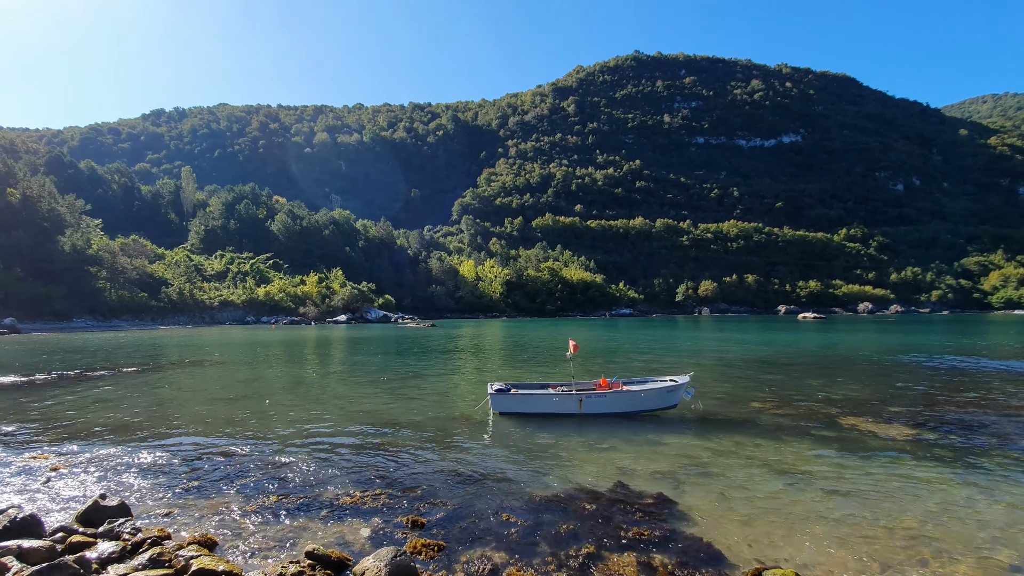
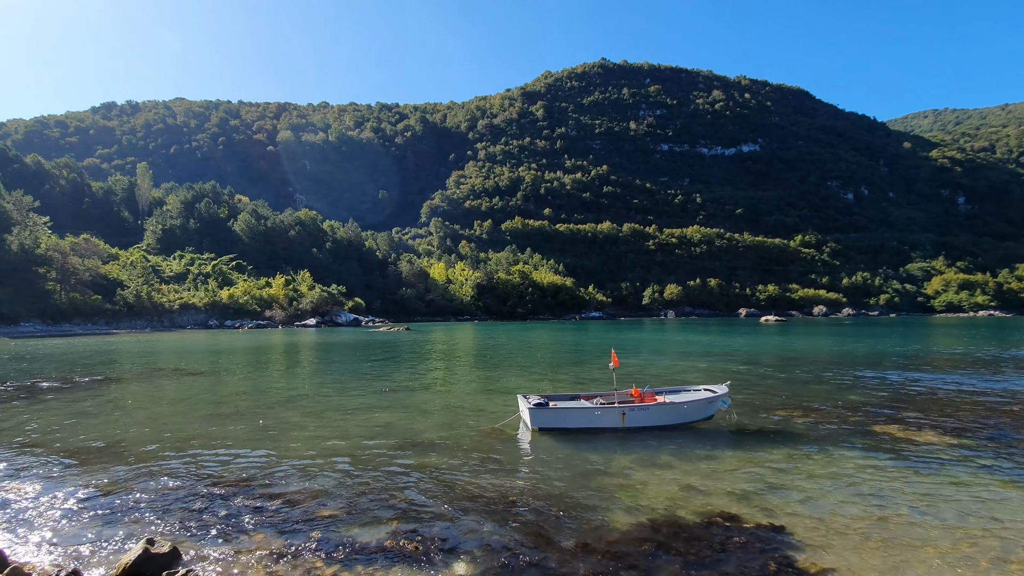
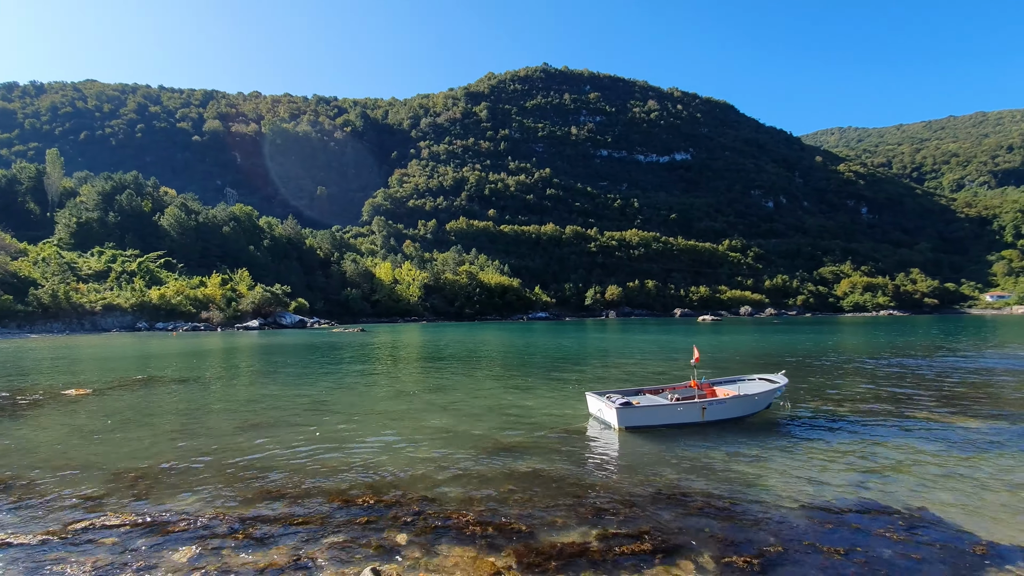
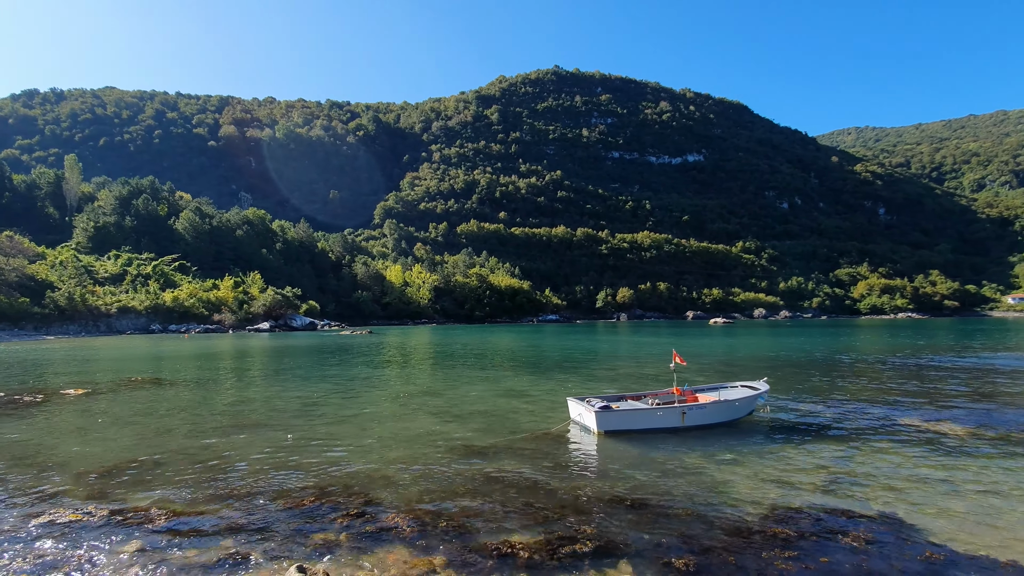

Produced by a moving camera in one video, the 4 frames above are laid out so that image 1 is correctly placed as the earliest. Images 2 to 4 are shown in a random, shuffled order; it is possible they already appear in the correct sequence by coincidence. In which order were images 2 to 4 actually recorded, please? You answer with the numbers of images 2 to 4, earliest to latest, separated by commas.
2, 4, 3
